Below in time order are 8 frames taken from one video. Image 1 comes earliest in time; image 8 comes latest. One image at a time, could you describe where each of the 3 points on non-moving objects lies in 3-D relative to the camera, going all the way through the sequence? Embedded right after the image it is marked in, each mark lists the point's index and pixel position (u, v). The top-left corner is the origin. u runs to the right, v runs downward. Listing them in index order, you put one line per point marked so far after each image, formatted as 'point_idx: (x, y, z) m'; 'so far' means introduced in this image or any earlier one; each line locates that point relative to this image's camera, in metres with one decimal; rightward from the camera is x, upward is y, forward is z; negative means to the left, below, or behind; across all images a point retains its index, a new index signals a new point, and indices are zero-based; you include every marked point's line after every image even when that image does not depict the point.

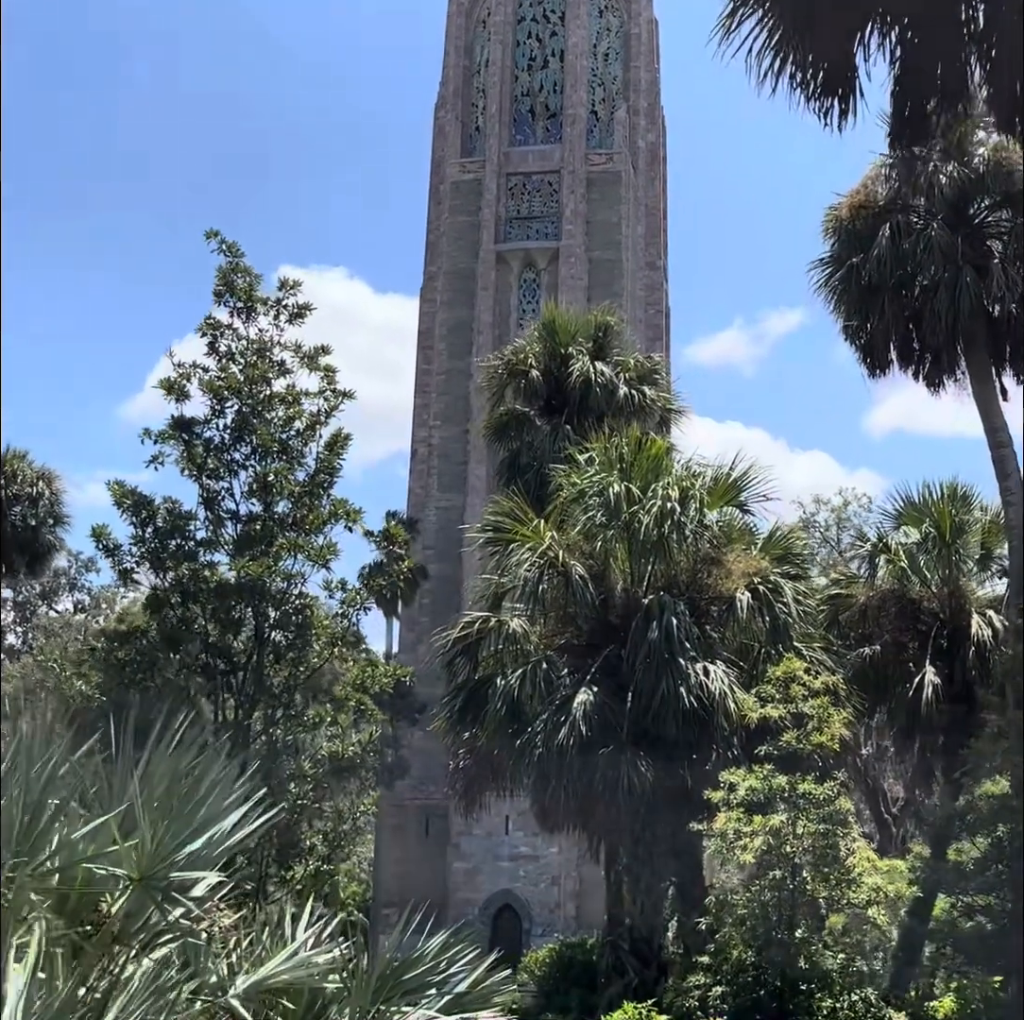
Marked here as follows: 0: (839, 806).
0: (+3.6, -3.1, +13.4) m
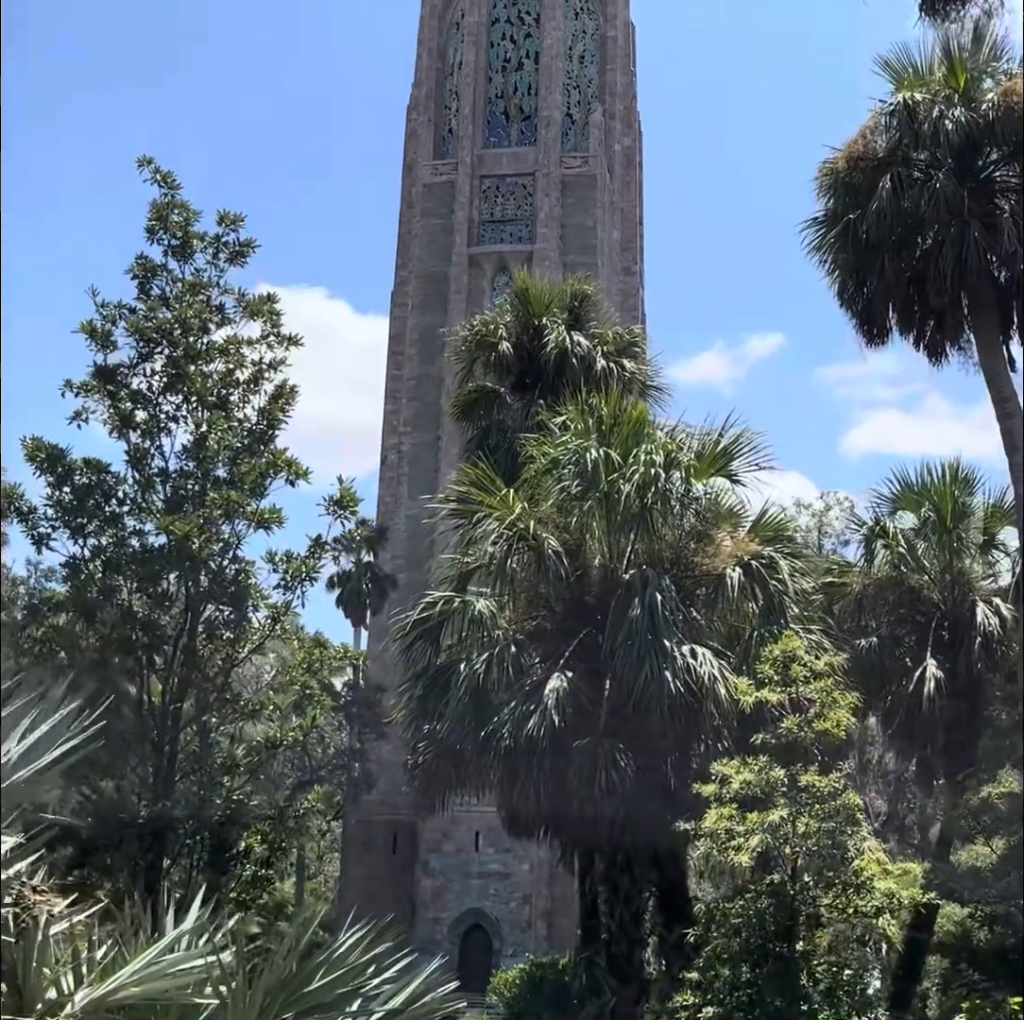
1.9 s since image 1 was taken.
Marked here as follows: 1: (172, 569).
0: (+3.2, -2.7, +11.9) m
1: (-3.4, -0.6, +12.4) m
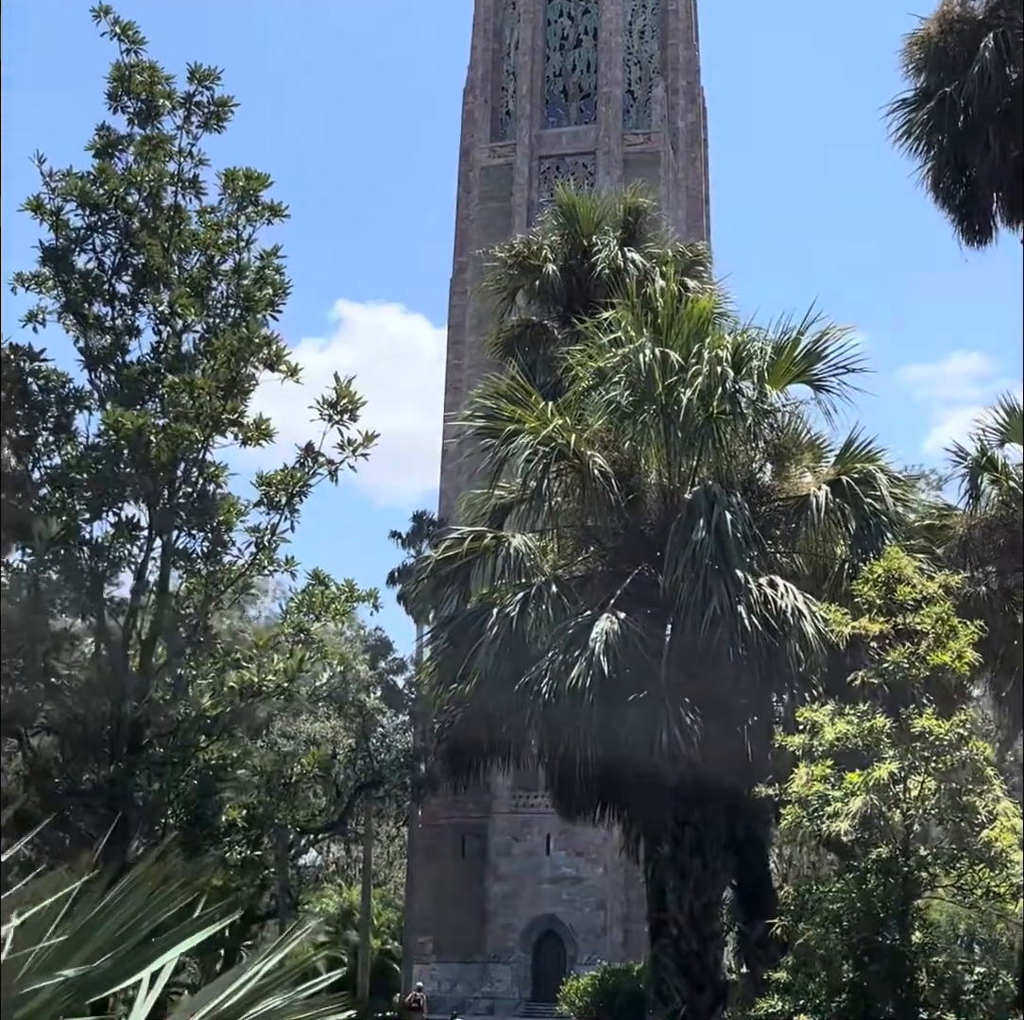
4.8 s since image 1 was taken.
0: (+3.5, -1.8, +9.5) m
1: (-3.1, +0.2, +10.3) m
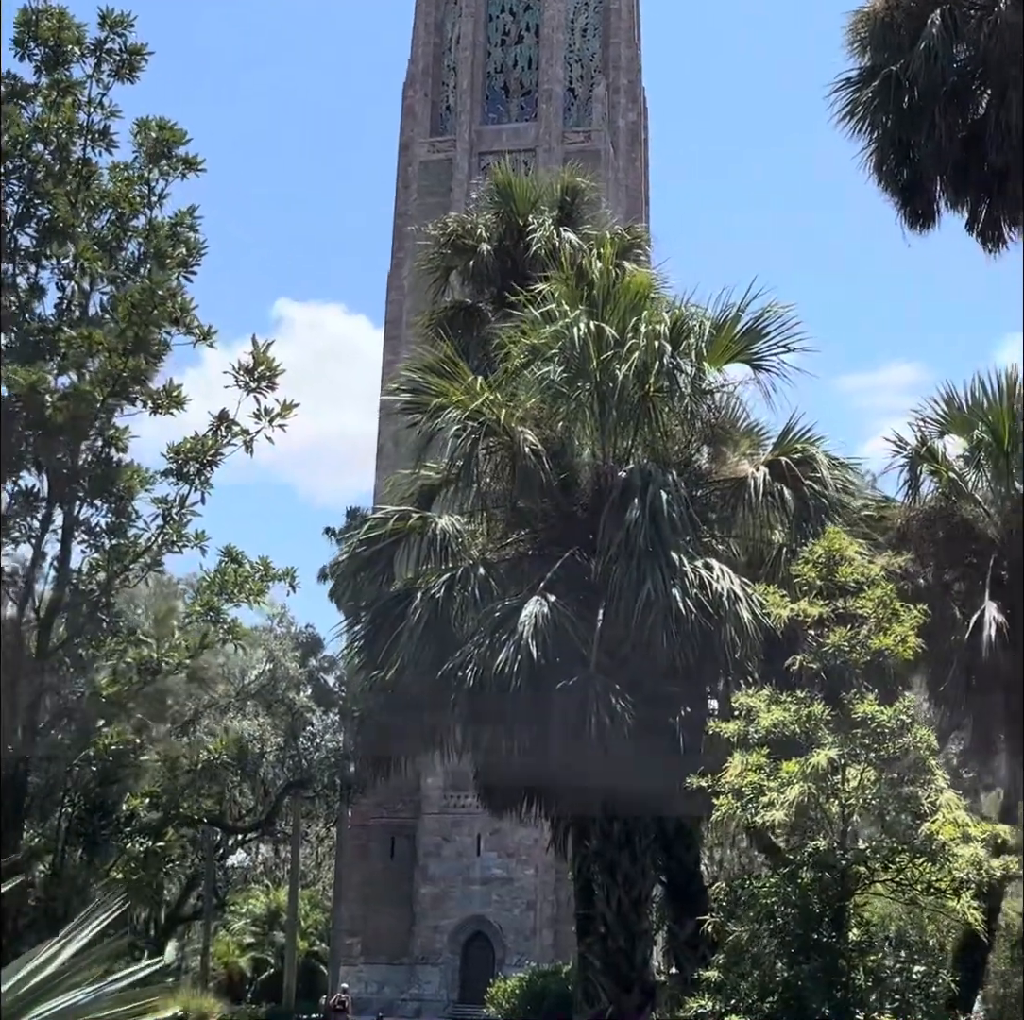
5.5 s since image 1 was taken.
0: (+2.9, -1.7, +9.1) m
1: (-3.7, +0.4, +9.7) m
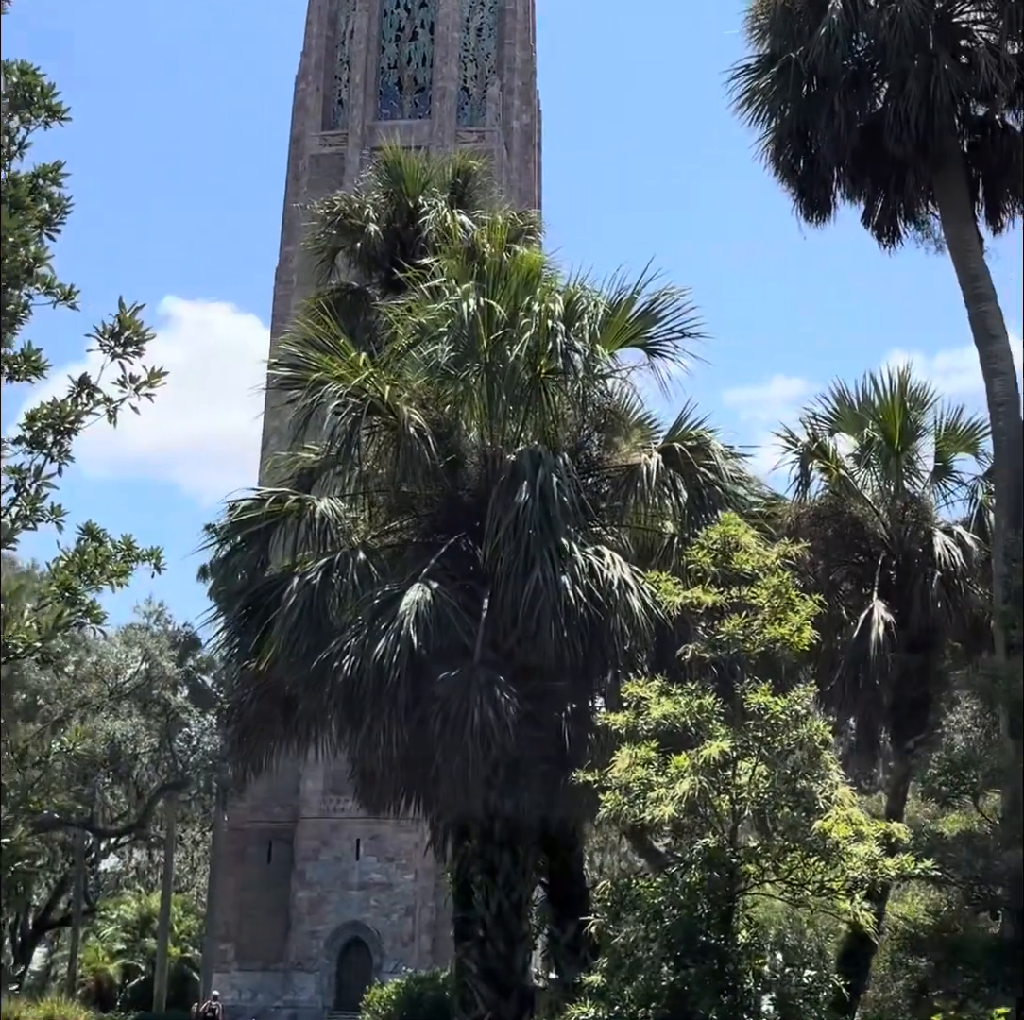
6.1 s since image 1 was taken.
0: (+2.1, -1.6, +8.8) m
1: (-4.5, +0.7, +8.8) m
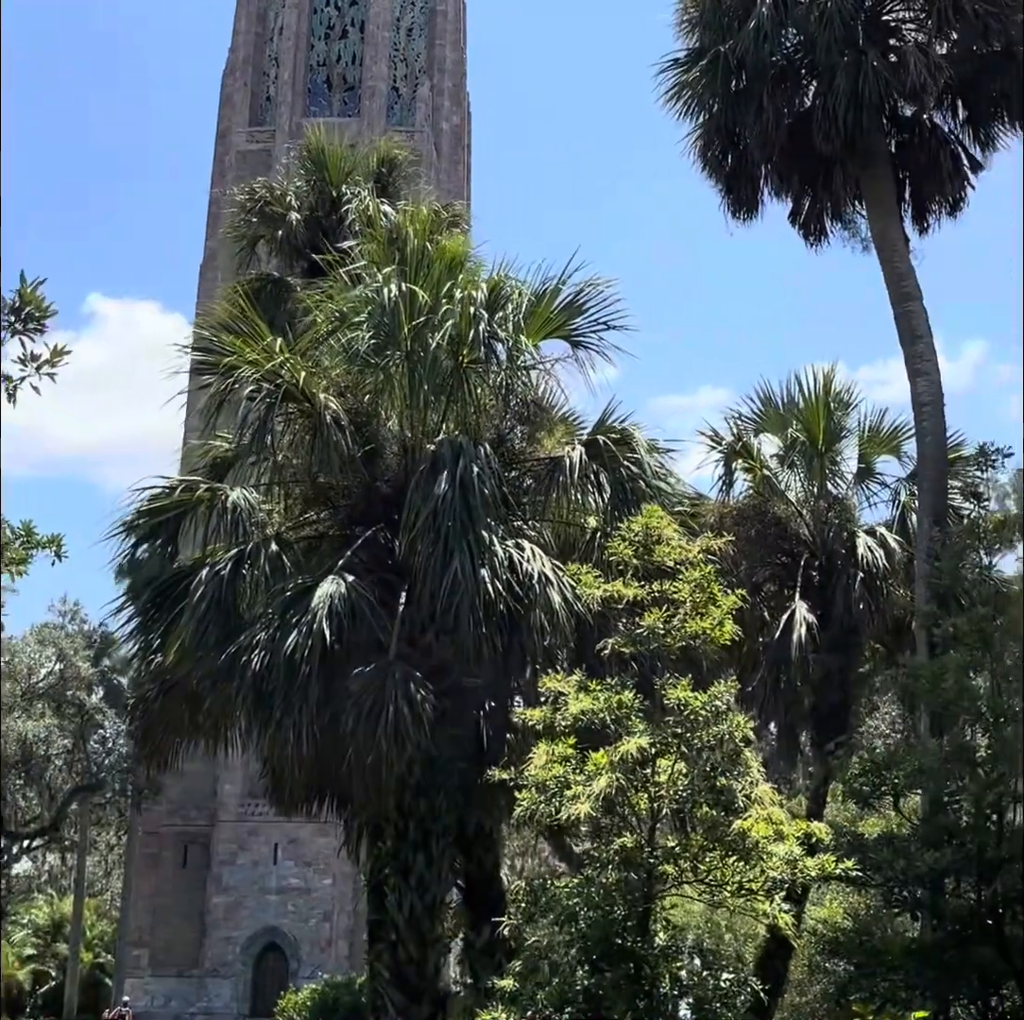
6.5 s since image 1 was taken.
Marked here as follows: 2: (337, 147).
0: (+1.5, -1.5, +8.6) m
1: (-5.0, +0.8, +8.2) m
2: (-2.2, +4.7, +16.2) m
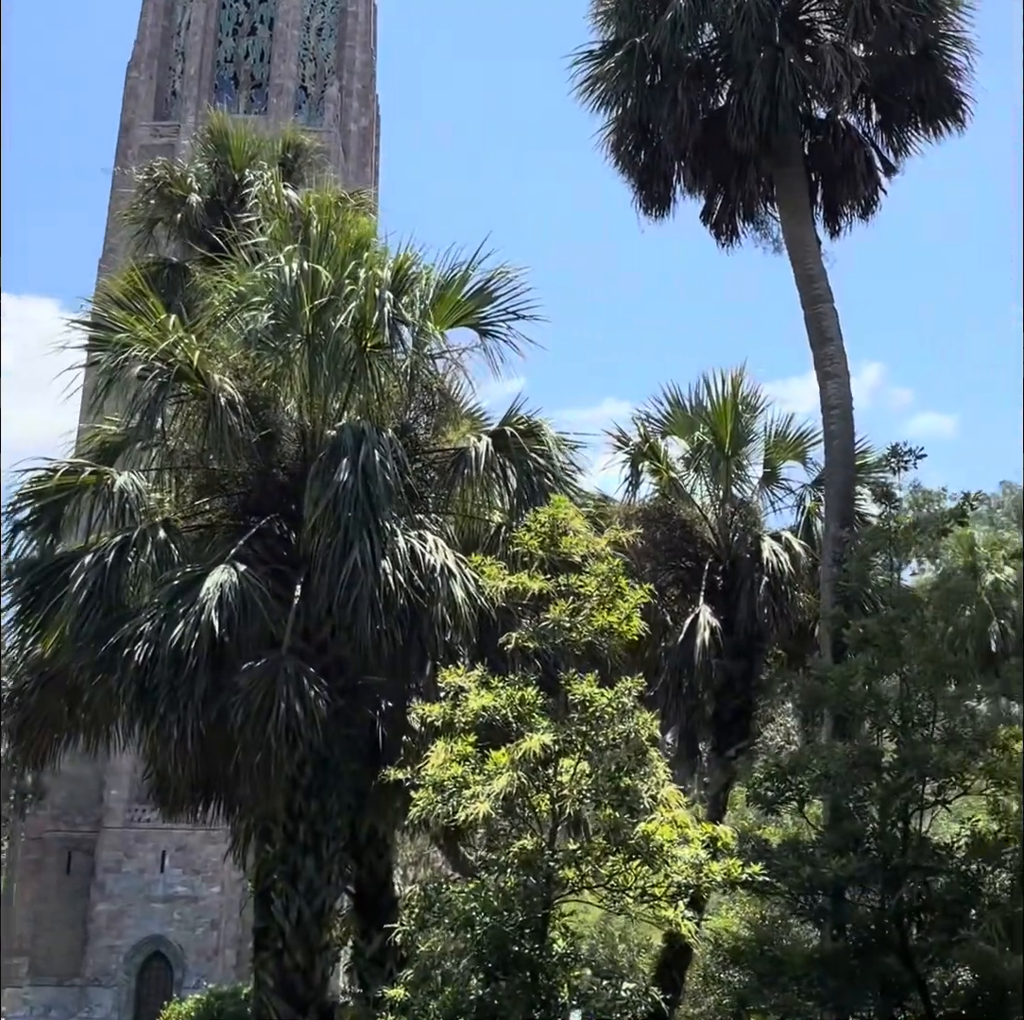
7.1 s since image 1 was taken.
0: (+0.8, -1.5, +8.4) m
1: (-5.6, +1.0, +7.5) m
2: (-3.3, +4.8, +15.7) m
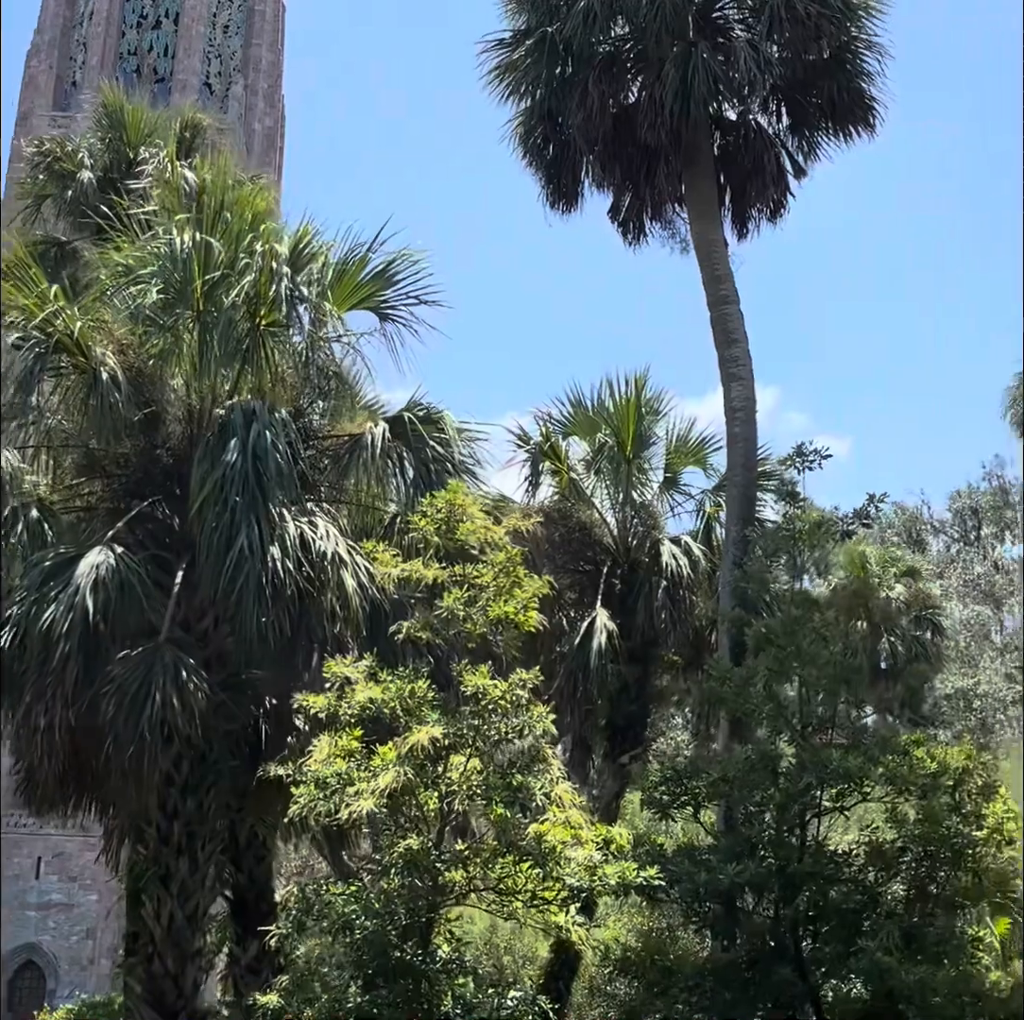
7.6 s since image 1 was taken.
0: (+0.1, -1.4, +8.1) m
1: (-6.1, +1.3, +6.7) m
2: (-4.4, +4.9, +15.1) m
